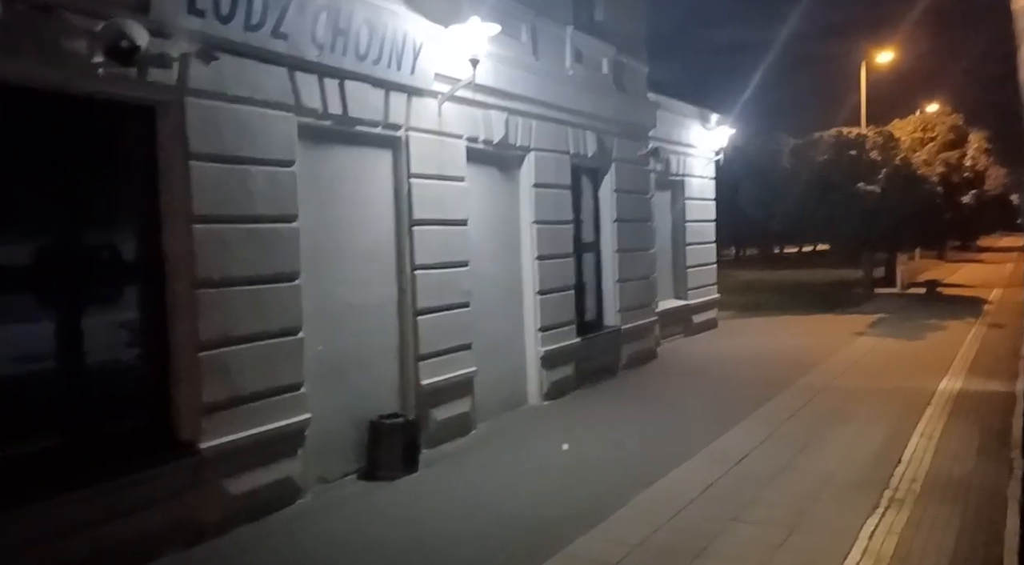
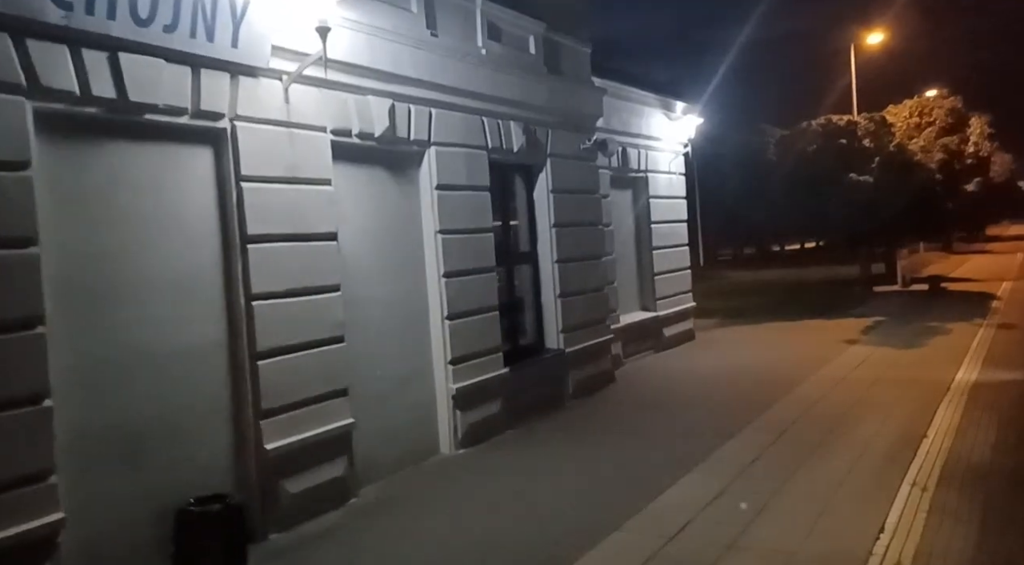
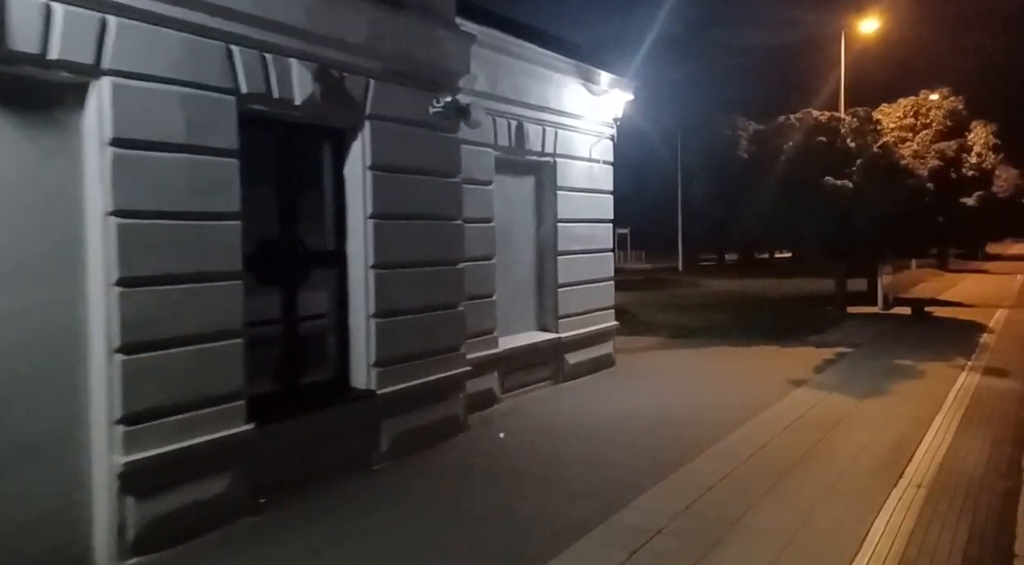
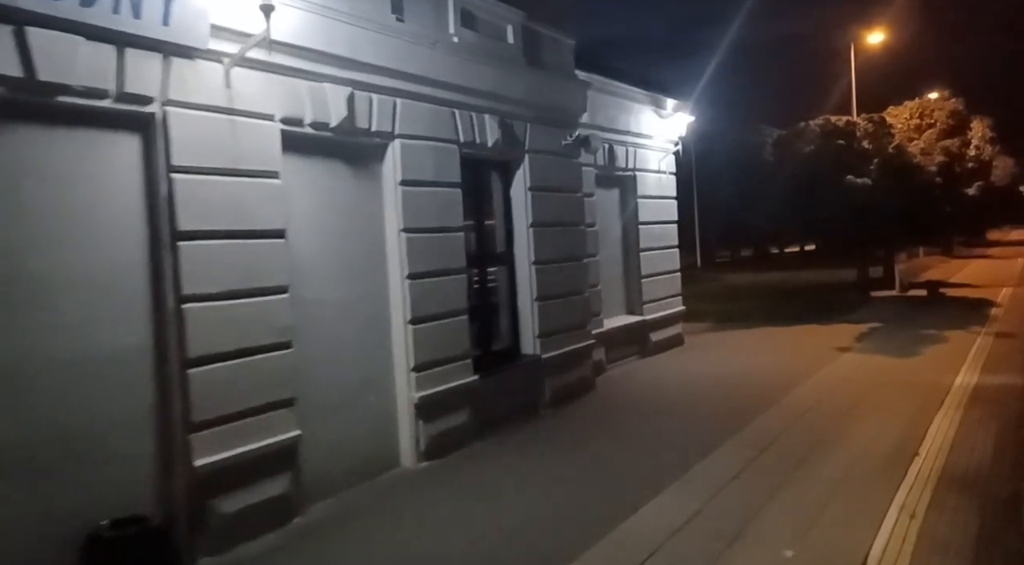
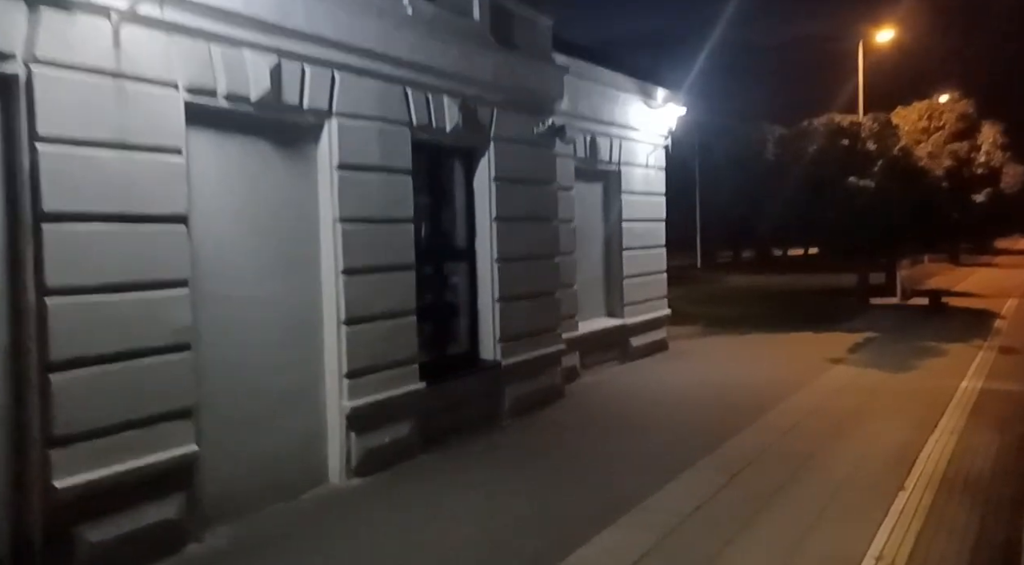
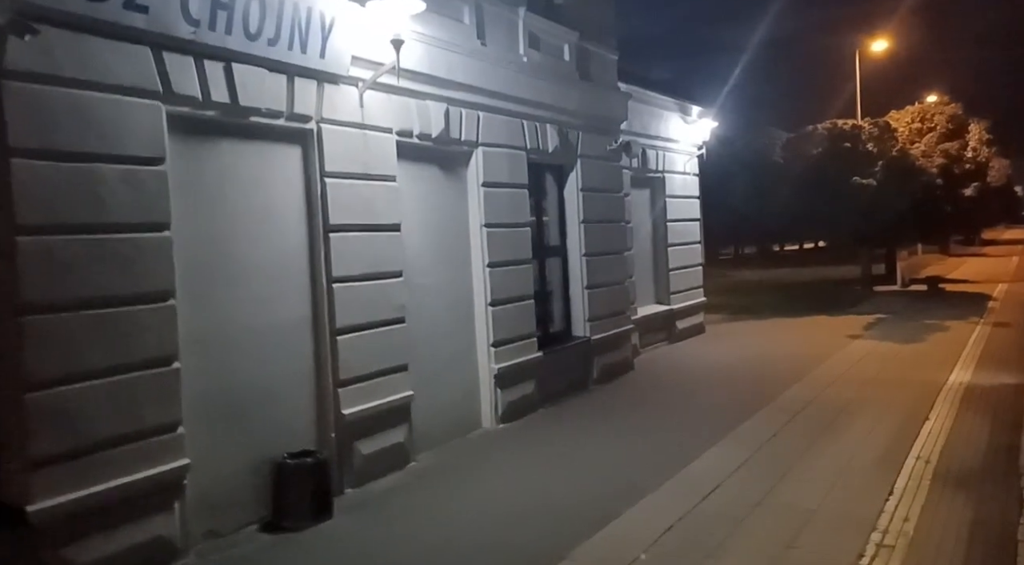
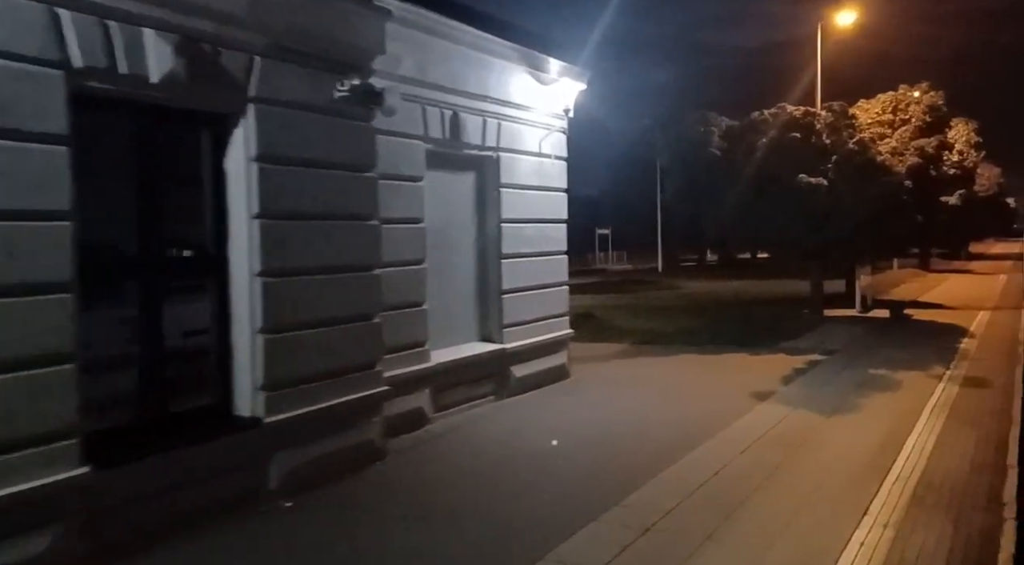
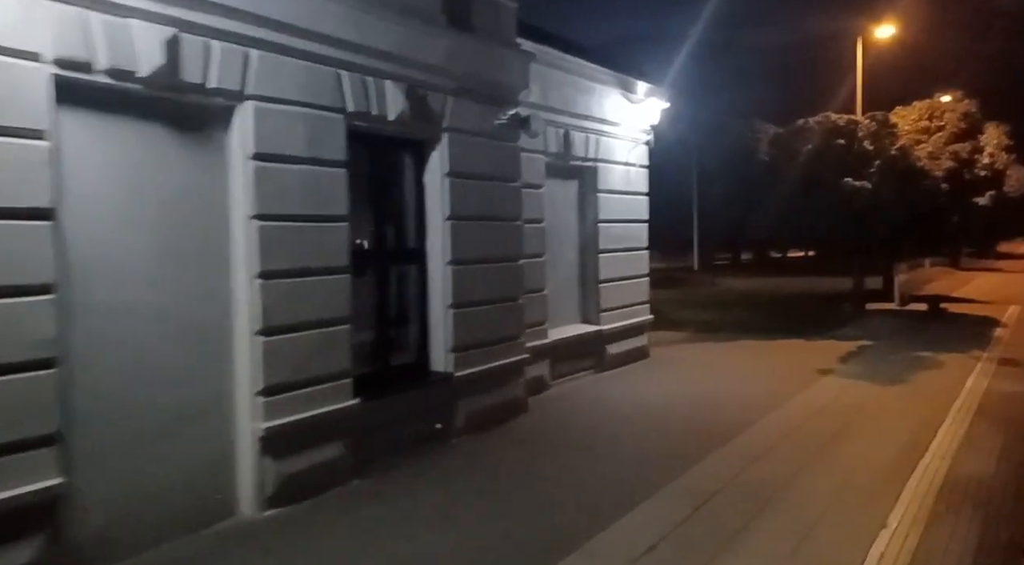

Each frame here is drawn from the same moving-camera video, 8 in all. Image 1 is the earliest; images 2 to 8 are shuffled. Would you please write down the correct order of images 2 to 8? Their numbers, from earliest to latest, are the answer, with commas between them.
6, 2, 4, 5, 8, 3, 7
